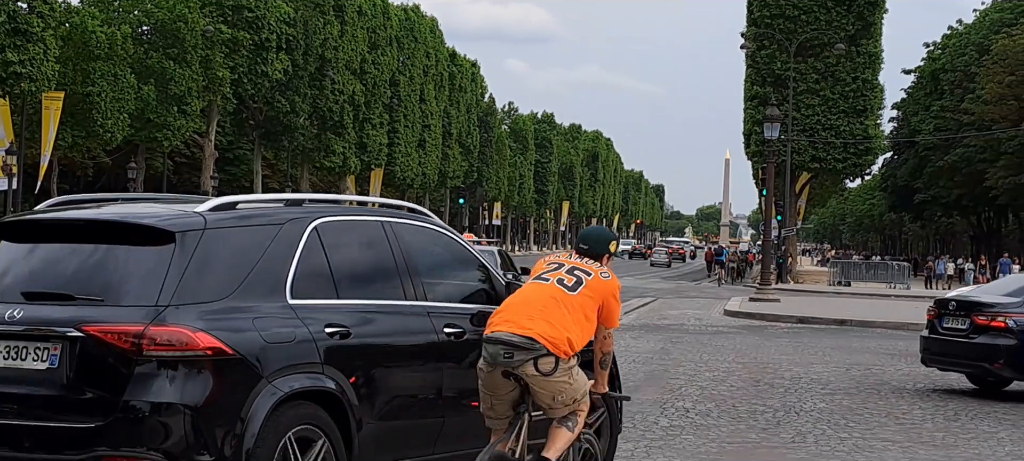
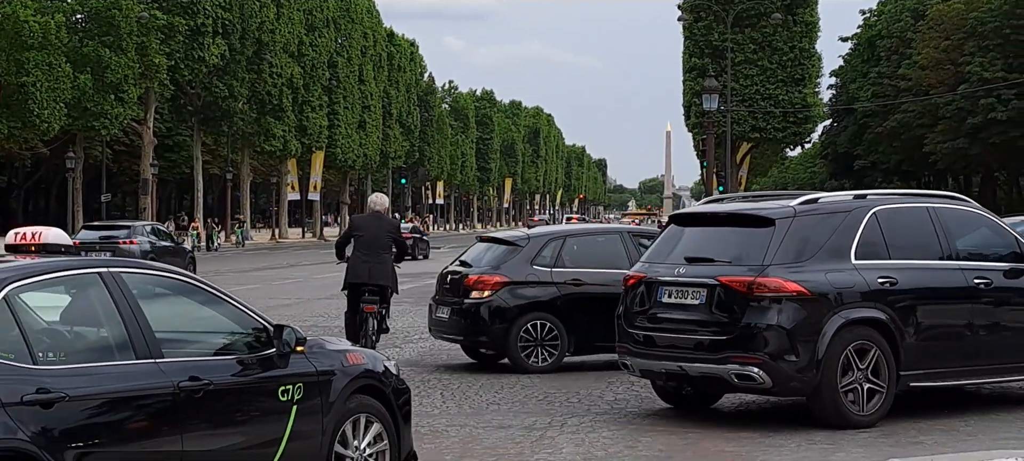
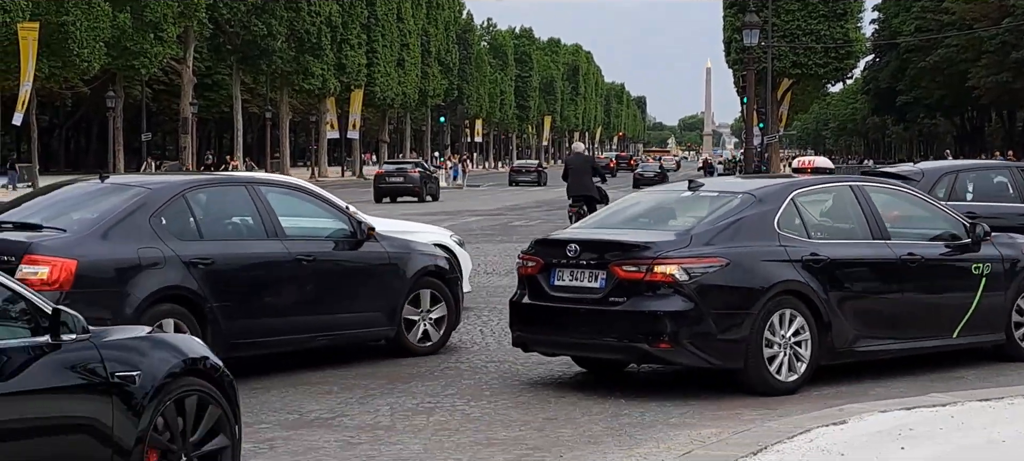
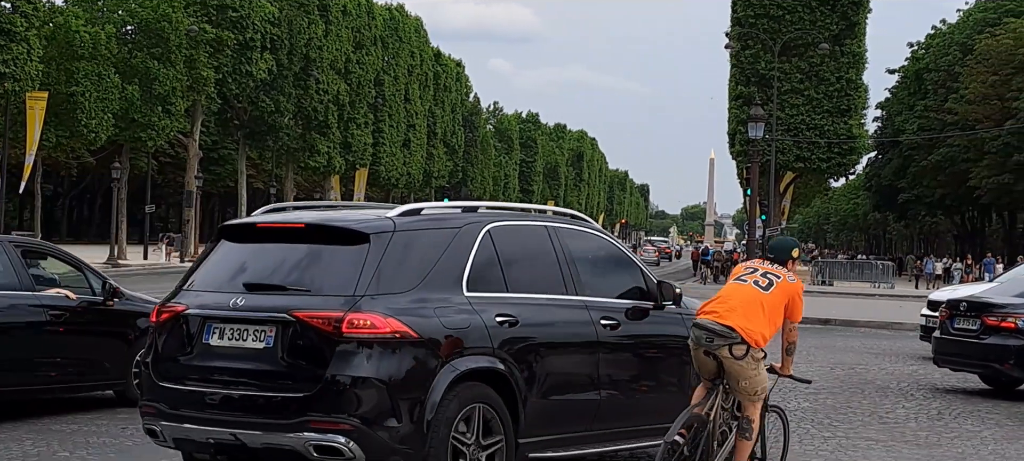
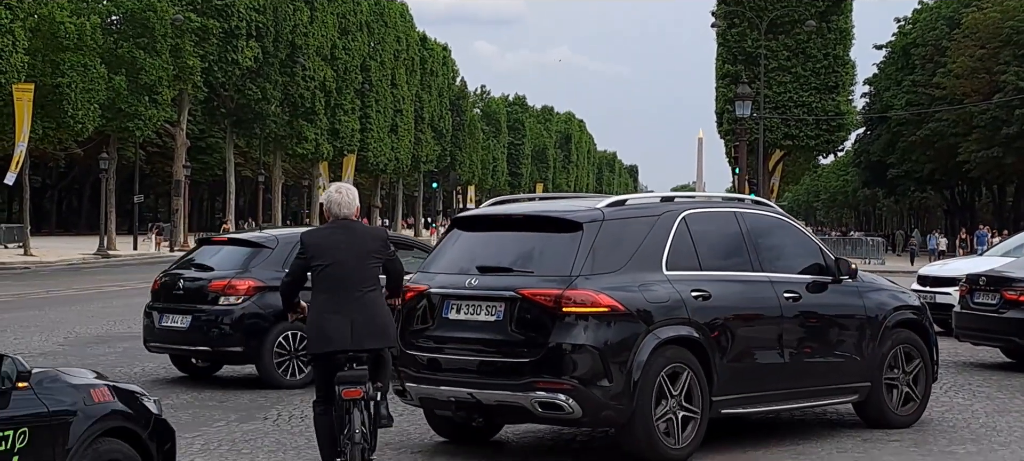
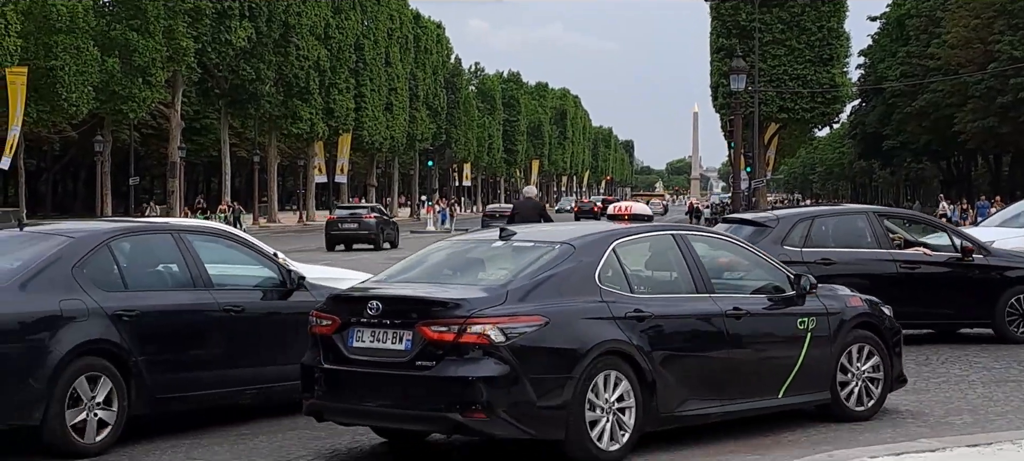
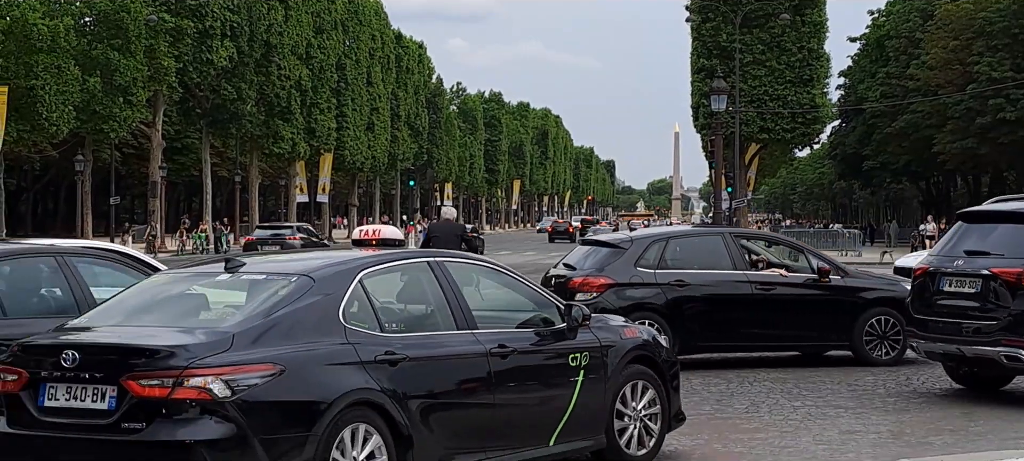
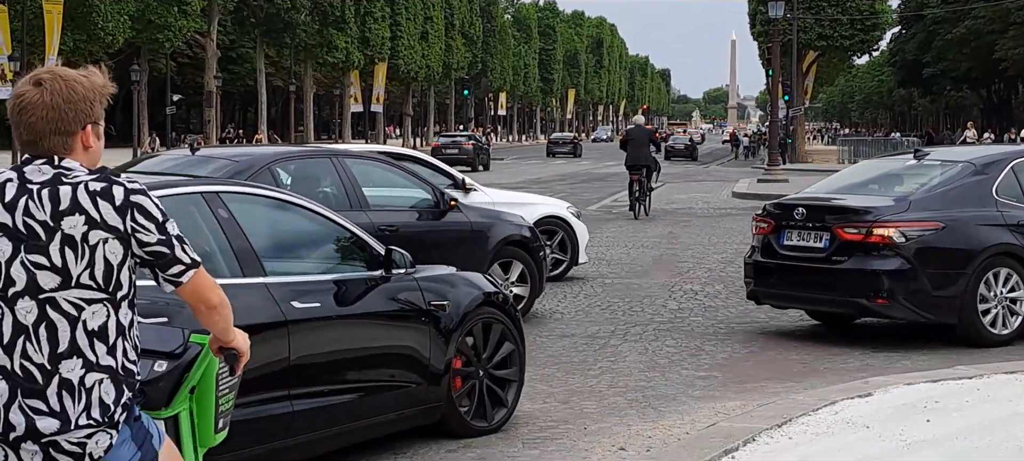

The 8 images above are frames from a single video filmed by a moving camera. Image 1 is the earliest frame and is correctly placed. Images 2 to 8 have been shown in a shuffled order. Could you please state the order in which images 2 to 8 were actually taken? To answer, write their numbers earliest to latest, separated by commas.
4, 5, 2, 7, 6, 3, 8
